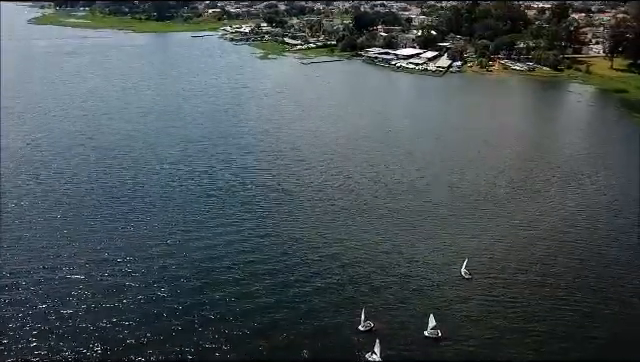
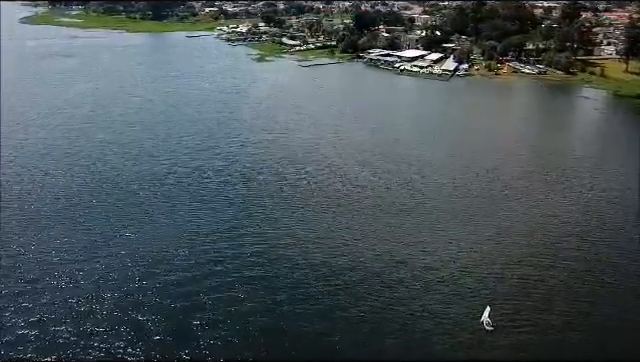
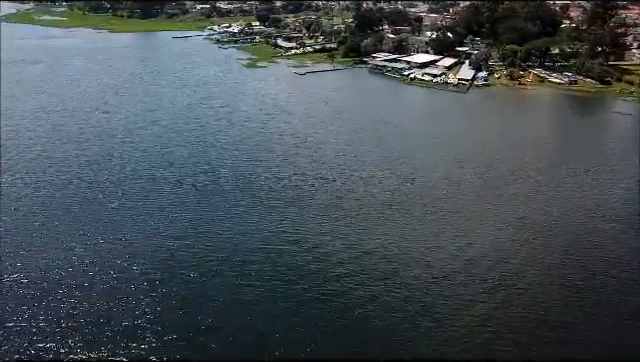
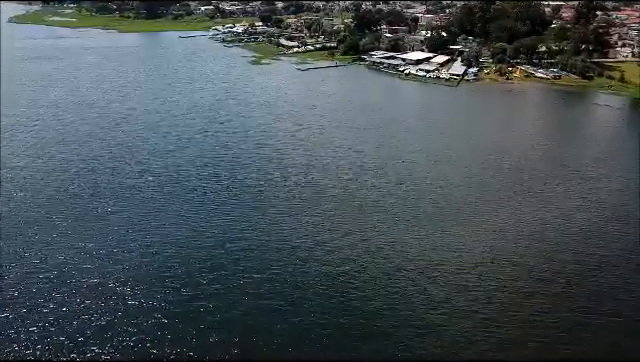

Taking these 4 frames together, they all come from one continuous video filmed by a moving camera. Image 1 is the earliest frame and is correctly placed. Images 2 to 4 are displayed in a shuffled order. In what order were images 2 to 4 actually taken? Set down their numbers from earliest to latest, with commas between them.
2, 4, 3
